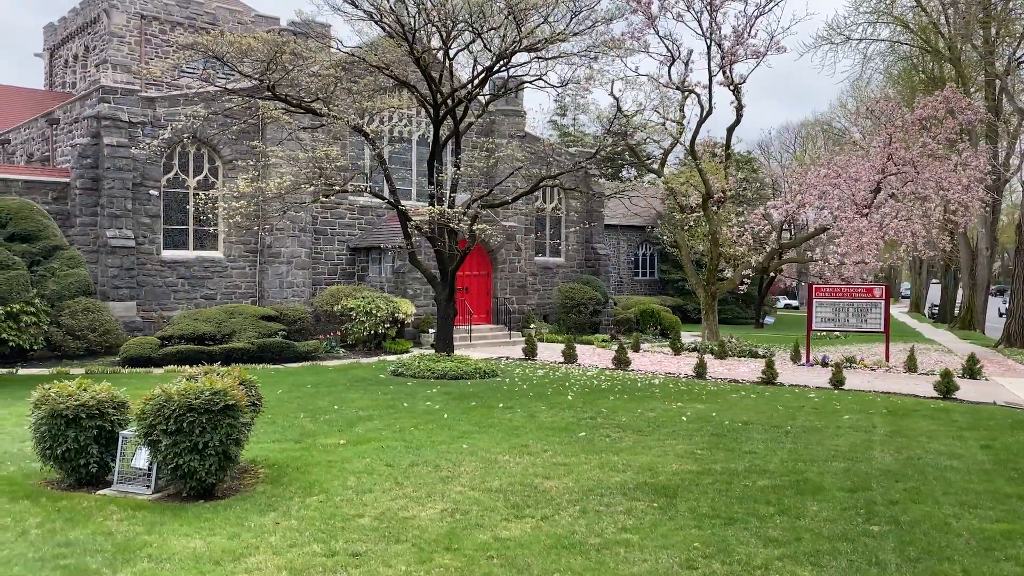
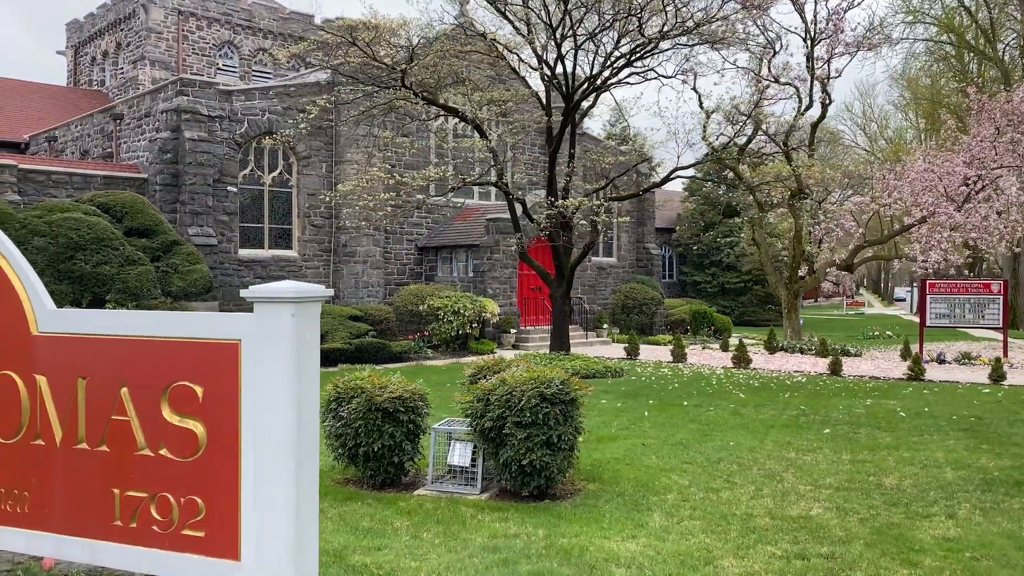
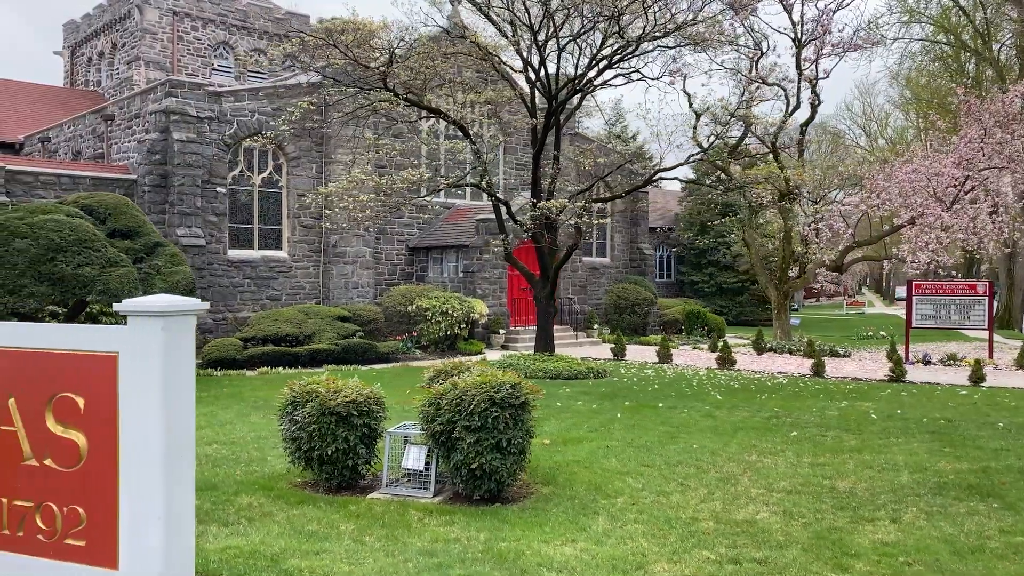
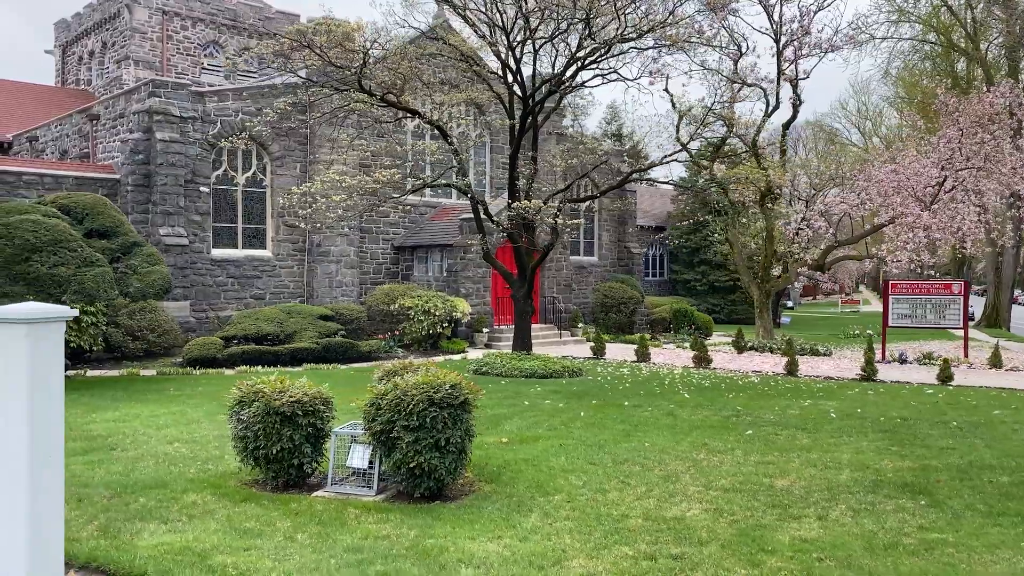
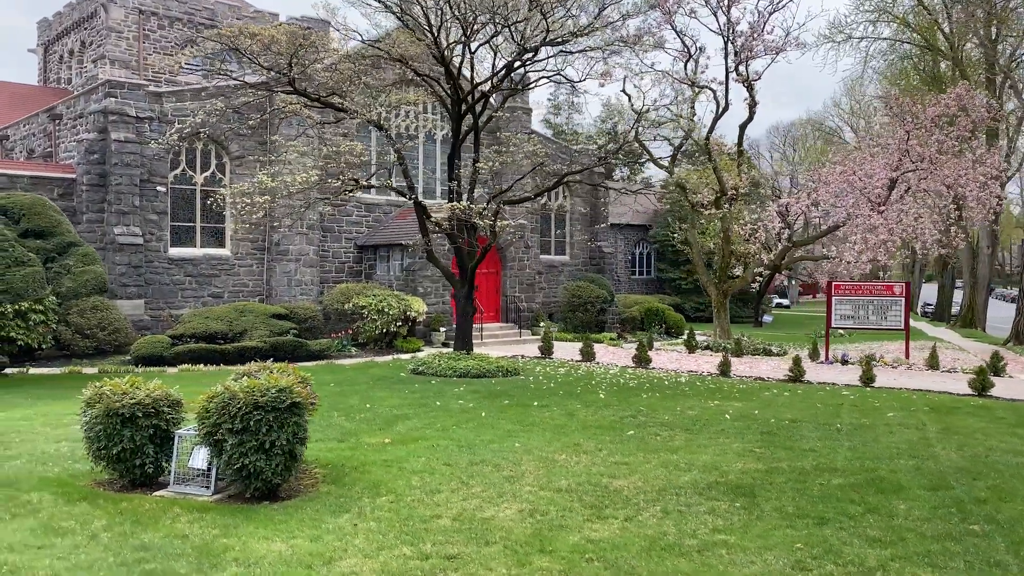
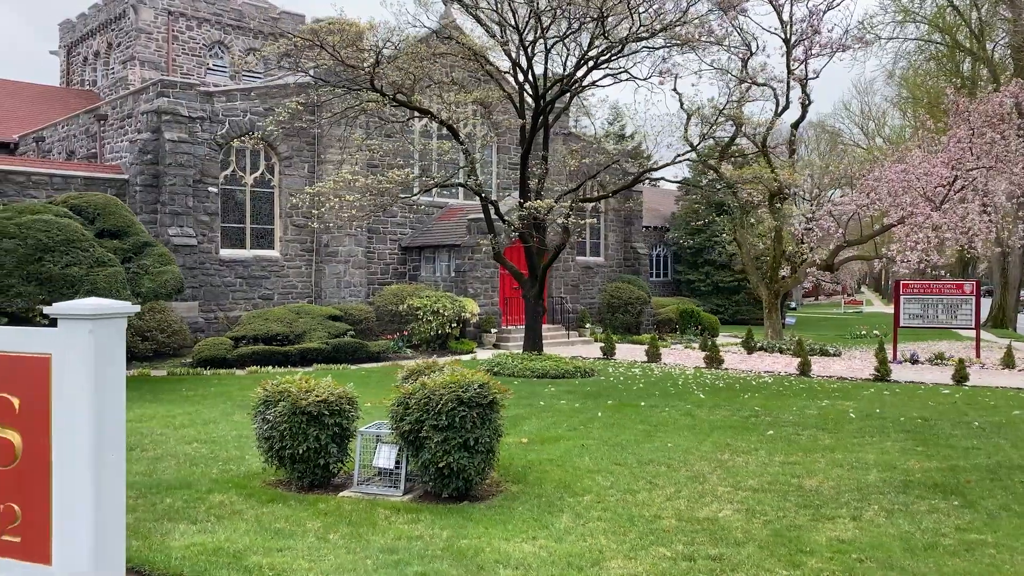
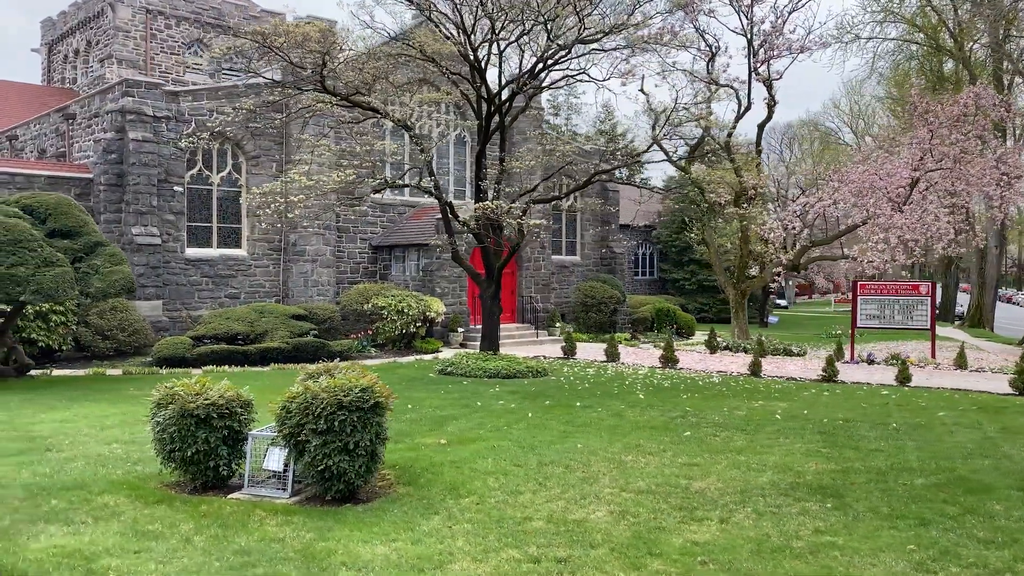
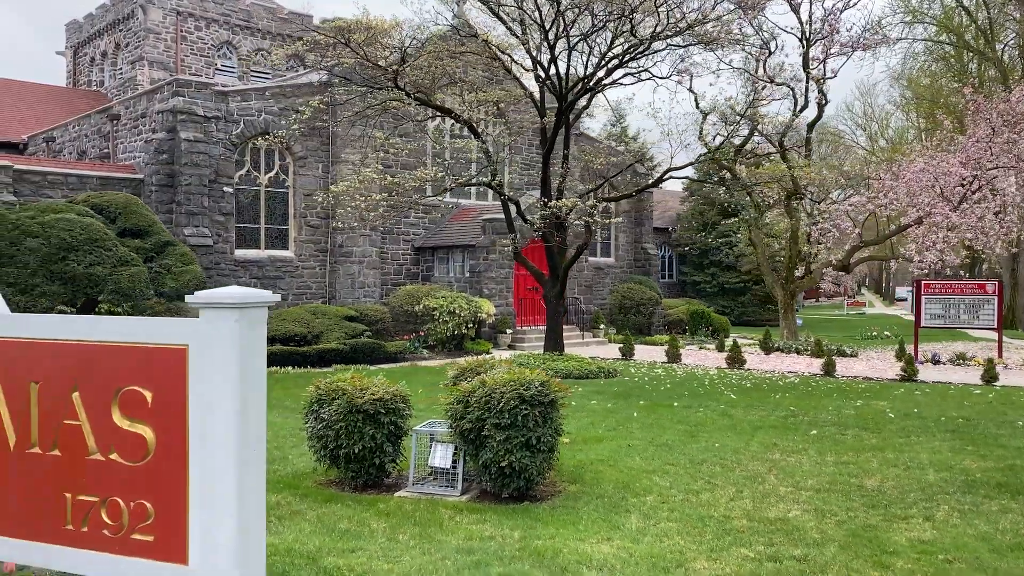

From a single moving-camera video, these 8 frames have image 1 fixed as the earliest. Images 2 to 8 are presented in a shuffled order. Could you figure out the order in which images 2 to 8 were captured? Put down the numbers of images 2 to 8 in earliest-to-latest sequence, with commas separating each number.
5, 7, 4, 6, 3, 8, 2
